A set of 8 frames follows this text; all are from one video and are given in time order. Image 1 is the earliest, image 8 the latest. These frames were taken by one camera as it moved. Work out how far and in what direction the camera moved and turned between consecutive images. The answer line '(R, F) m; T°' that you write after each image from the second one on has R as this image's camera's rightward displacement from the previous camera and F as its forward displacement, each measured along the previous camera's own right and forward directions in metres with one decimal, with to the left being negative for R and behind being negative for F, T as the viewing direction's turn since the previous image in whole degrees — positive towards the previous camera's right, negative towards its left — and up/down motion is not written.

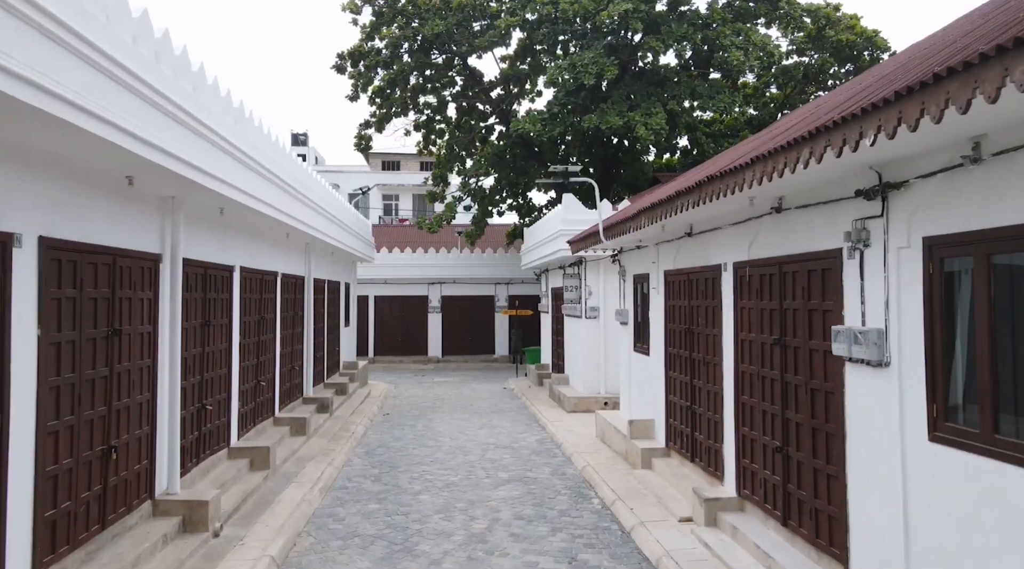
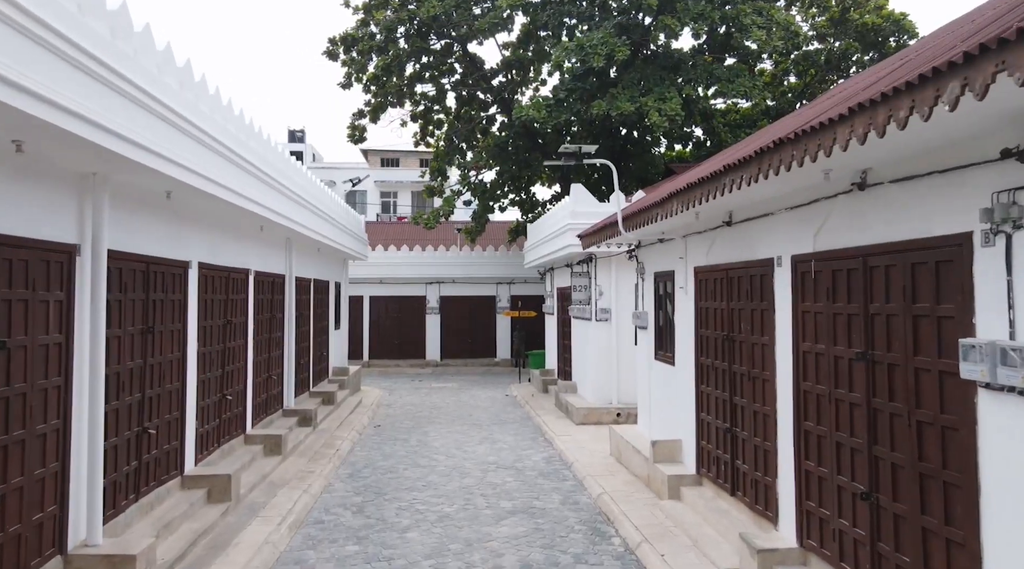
(0.0, +1.1) m; 0°
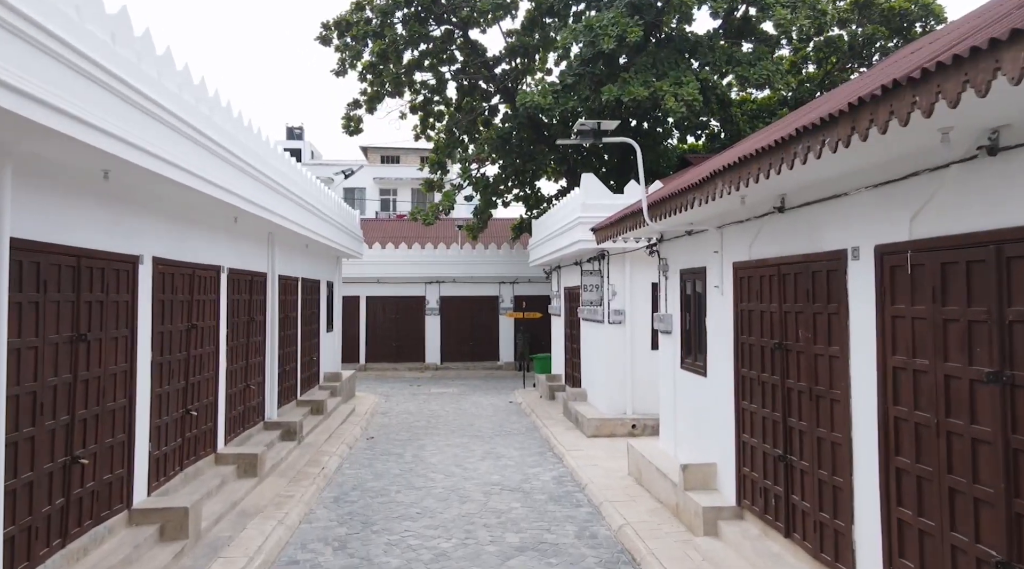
(0.0, +1.0) m; 0°
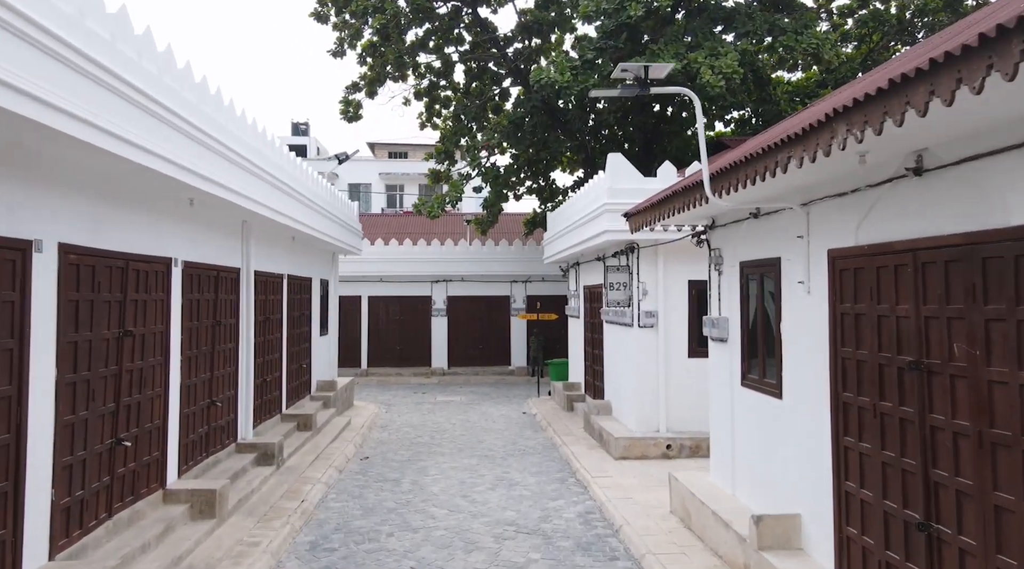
(-0.1, +1.4) m; -1°
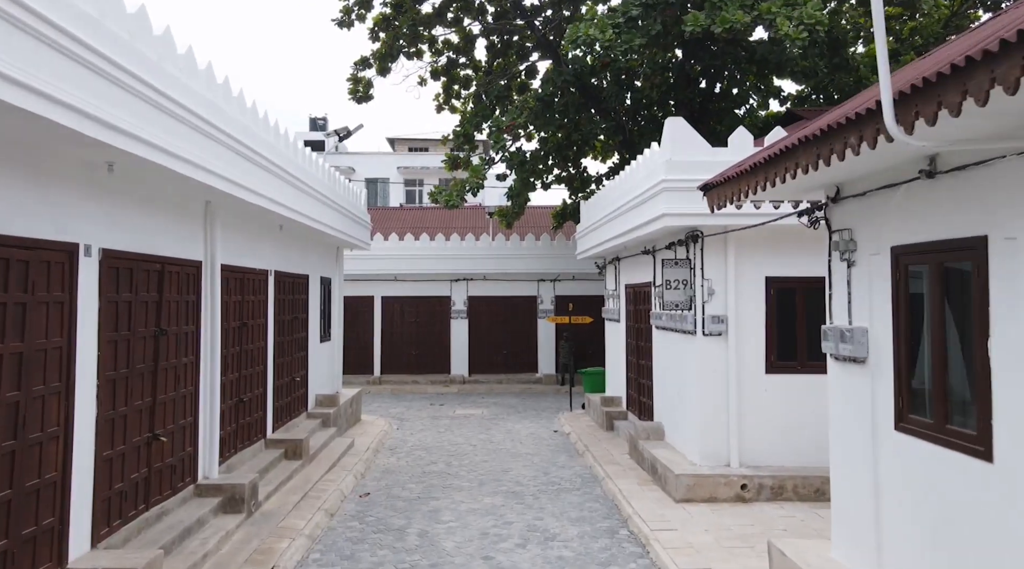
(-0.1, +1.8) m; -2°
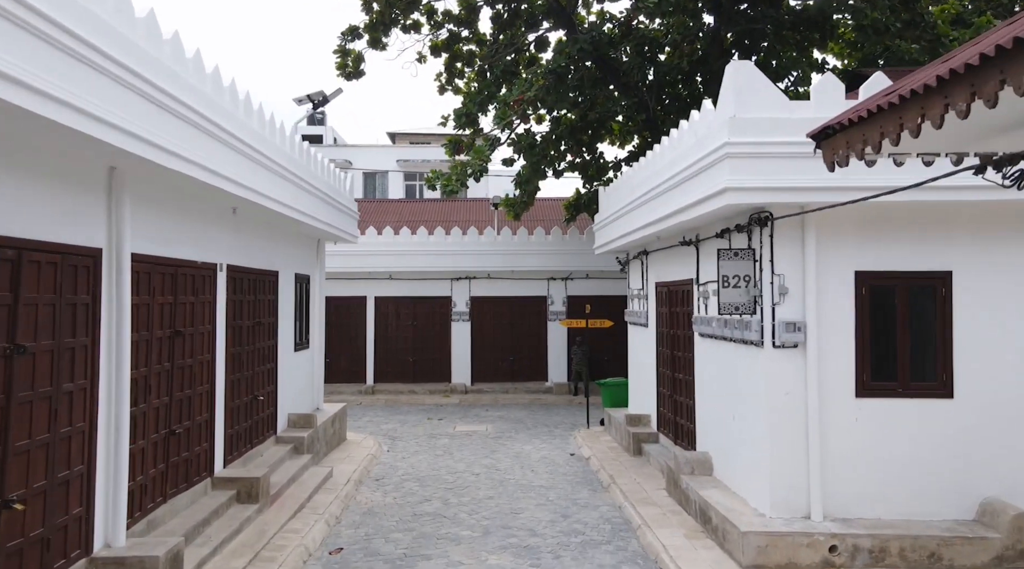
(-0.1, +1.7) m; 0°
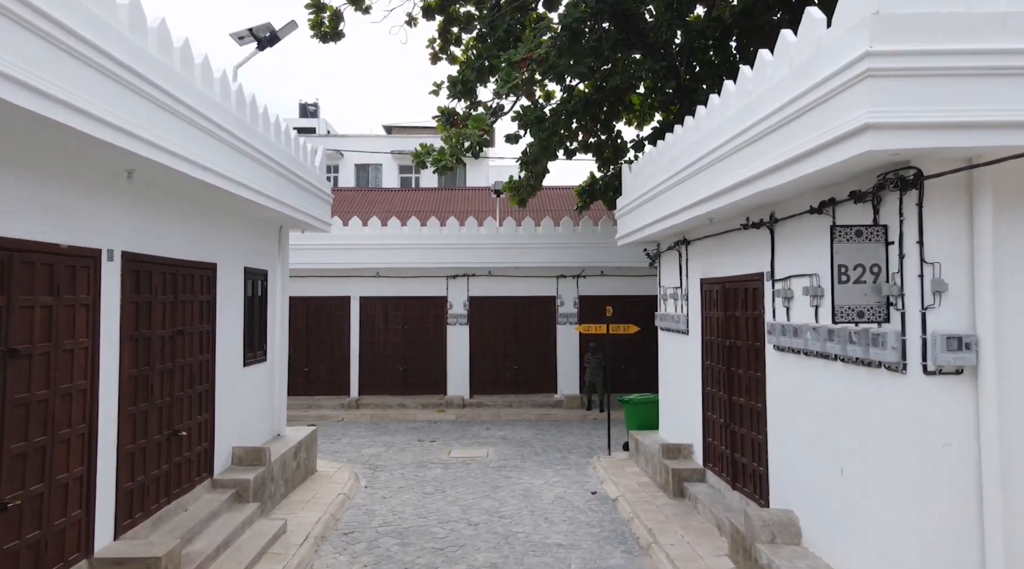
(-0.1, +2.0) m; 0°
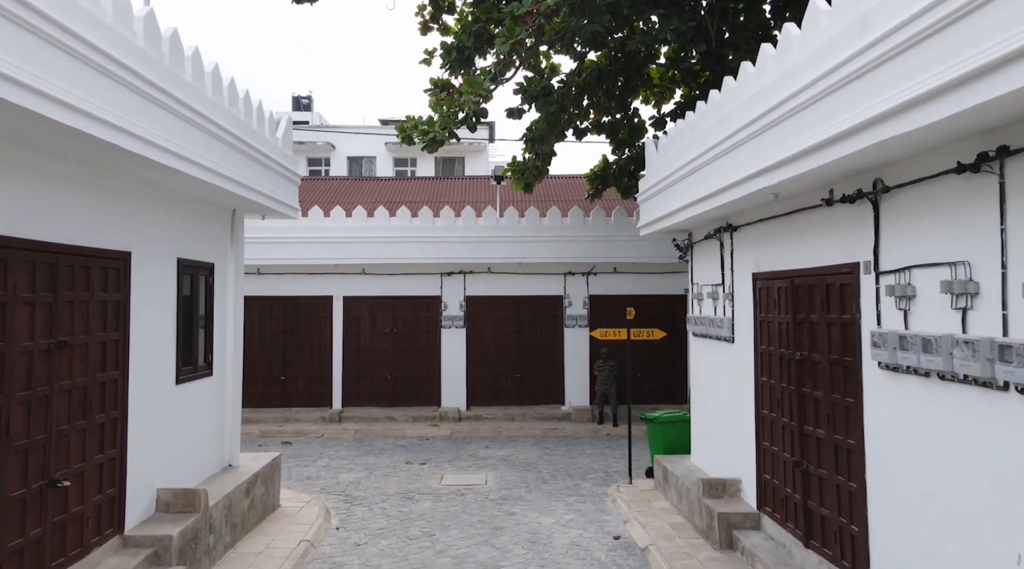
(0.0, +1.6) m; 0°
